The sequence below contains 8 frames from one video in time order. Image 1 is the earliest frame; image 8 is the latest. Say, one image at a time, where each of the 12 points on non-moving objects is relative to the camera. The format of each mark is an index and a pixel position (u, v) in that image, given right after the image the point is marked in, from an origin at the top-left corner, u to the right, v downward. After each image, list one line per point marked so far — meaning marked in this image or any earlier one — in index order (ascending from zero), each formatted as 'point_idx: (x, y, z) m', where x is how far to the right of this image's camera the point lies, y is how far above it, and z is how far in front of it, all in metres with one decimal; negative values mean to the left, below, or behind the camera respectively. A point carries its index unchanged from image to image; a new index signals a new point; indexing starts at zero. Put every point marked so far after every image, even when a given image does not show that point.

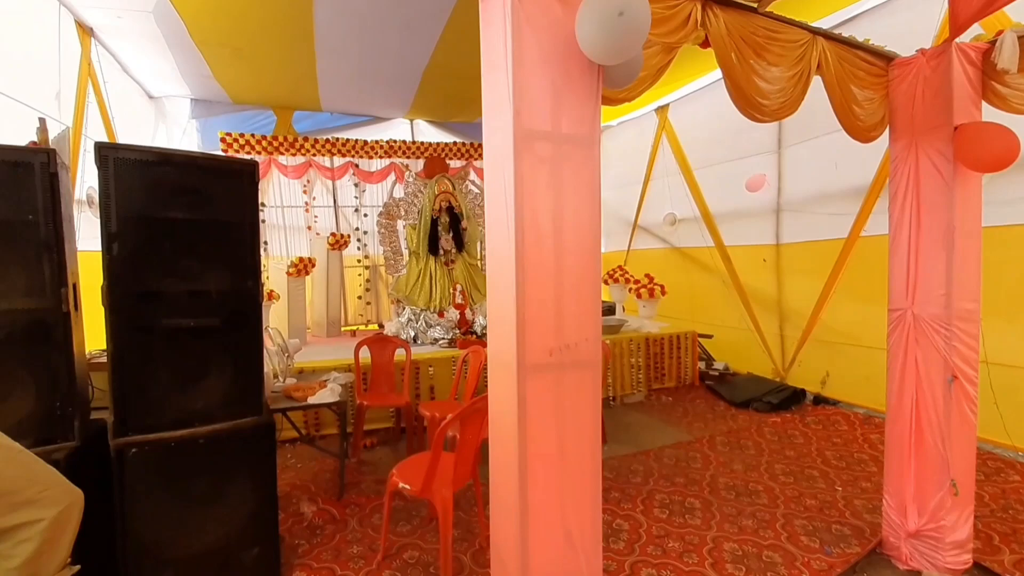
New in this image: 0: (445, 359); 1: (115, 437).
0: (-0.5, -0.5, +3.7) m
1: (-1.2, -0.4, +1.6) m
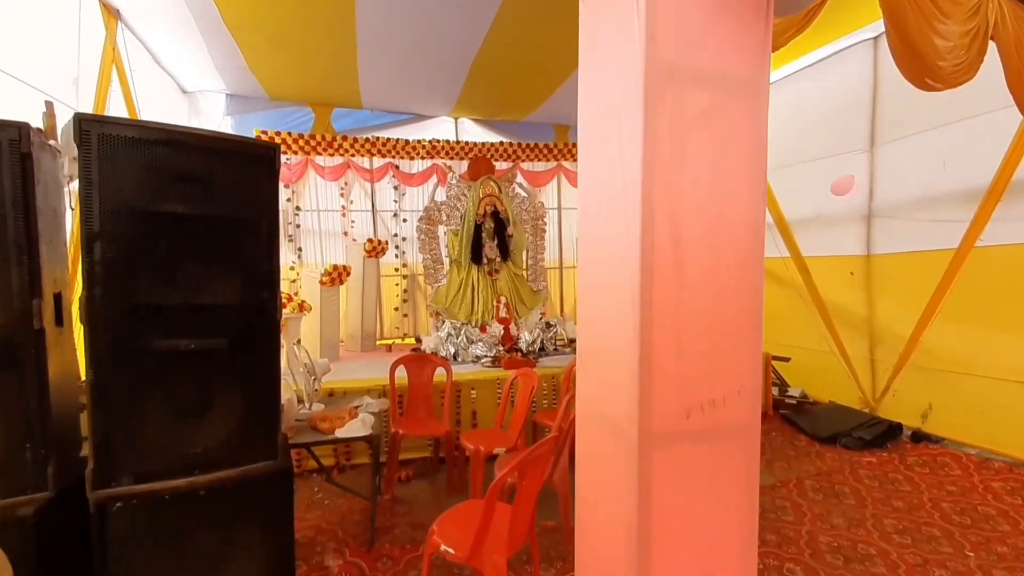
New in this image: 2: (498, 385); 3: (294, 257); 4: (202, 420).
0: (-0.1, -0.6, +3.4) m
1: (-1.0, -0.5, +1.3) m
2: (-0.1, -0.6, +3.4) m
3: (-2.1, +0.3, +5.1) m
4: (-0.8, -0.3, +1.4) m
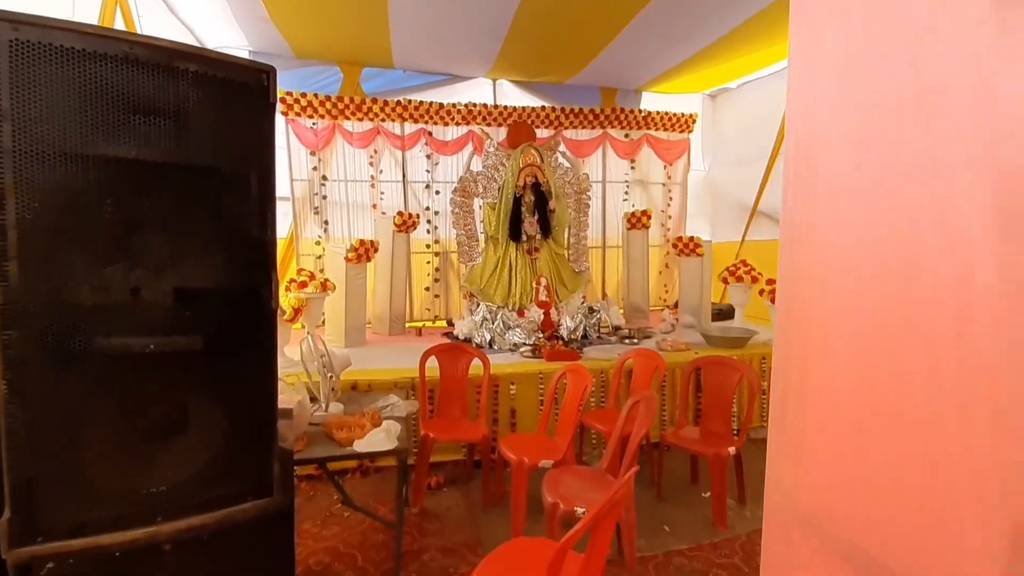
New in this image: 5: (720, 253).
0: (+0.1, -0.5, +3.0) m
1: (-0.9, -0.4, +0.9) m
2: (+0.2, -0.5, +3.0) m
3: (-1.8, +0.5, +4.8) m
4: (-0.7, -0.3, +1.0) m
5: (+2.1, +0.4, +5.3) m
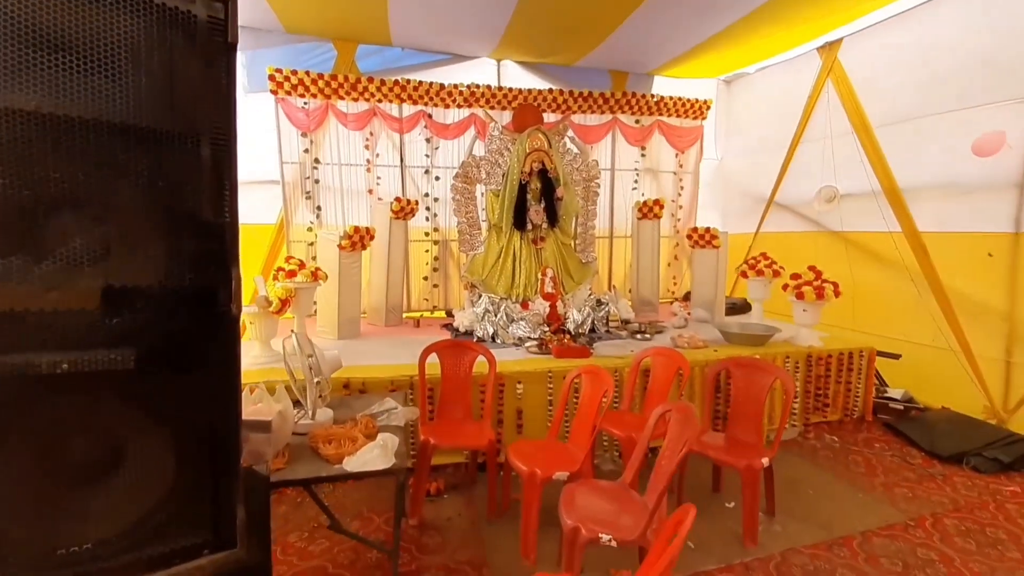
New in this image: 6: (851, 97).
0: (+0.1, -0.4, +2.8) m
1: (-0.8, -0.4, +0.7) m
2: (+0.2, -0.5, +2.8) m
3: (-1.7, +0.6, +4.5) m
4: (-0.6, -0.3, +0.8) m
5: (+2.2, +0.4, +5.1) m
6: (+2.5, +1.4, +3.9) m
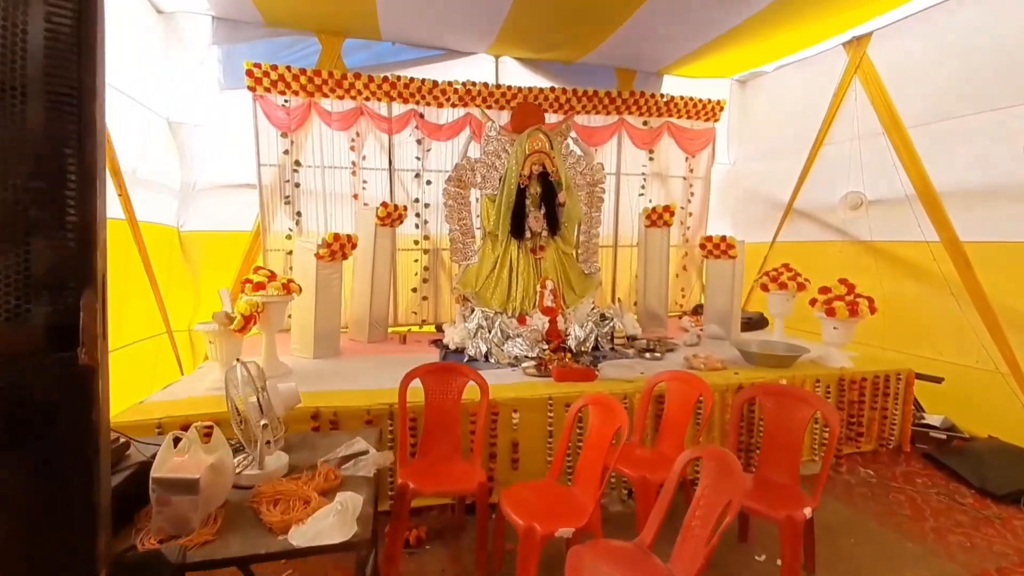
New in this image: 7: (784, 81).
0: (+0.1, -0.5, +2.4) m
1: (-0.8, -0.4, +0.3) m
2: (+0.2, -0.6, +2.4) m
3: (-1.7, +0.5, +4.2) m
4: (-0.6, -0.3, +0.4) m
5: (+2.1, +0.3, +4.7) m
6: (+2.5, +1.3, +3.6) m
7: (+2.3, +1.8, +4.4) m
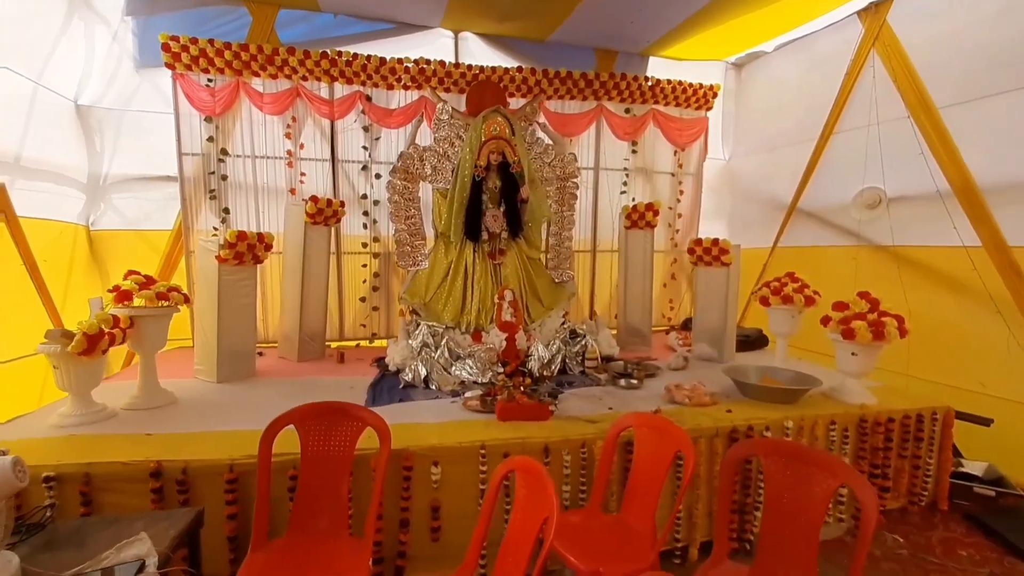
0: (-0.2, -0.6, +1.8) m
1: (-1.1, -0.5, -0.3) m
2: (-0.1, -0.6, +1.8) m
3: (-2.0, +0.5, +3.6) m
4: (-0.9, -0.3, -0.2) m
5: (+1.9, +0.2, +4.2) m
6: (+2.2, +1.2, +3.0) m
7: (+2.0, +1.7, +3.9) m
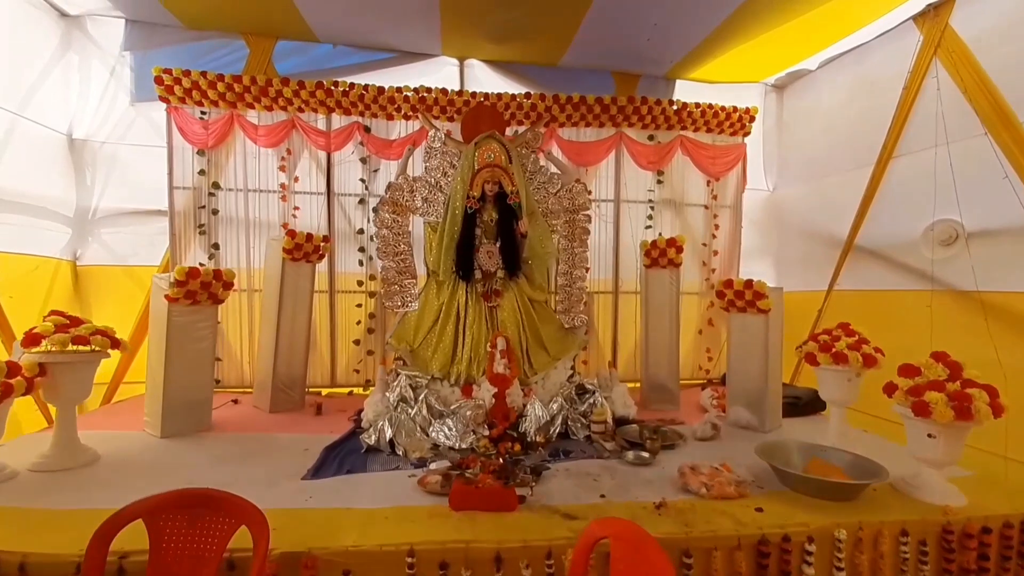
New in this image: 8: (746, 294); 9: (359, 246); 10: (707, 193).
0: (-0.3, -0.7, +1.4) m
1: (-1.4, -0.4, -0.6) m
2: (-0.3, -0.7, +1.4) m
3: (-2.0, +0.2, +3.4) m
4: (-1.2, -0.3, -0.5) m
5: (+1.9, -0.1, +3.6) m
6: (+2.2, +1.0, +2.5) m
7: (+2.1, +1.3, +3.4) m
8: (+1.2, 0.0, +2.7) m
9: (-1.0, +0.3, +3.5) m
10: (+1.4, +0.7, +3.7) m
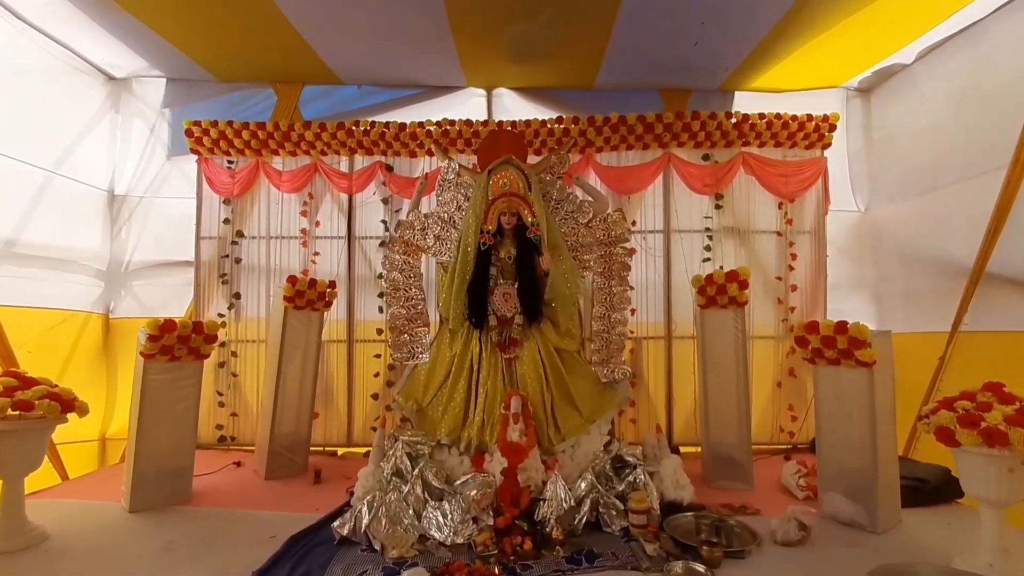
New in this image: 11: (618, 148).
0: (-0.4, -0.8, +0.9) m
1: (-1.8, -0.4, -0.8) m
2: (-0.4, -0.8, +0.9) m
3: (-1.8, -0.1, +3.3) m
4: (-1.6, -0.3, -0.8) m
5: (+2.1, -0.4, +2.8) m
6: (+2.2, +0.8, +1.8) m
7: (+2.2, +1.1, +2.7) m
8: (+1.3, -0.2, +2.0) m
9: (-0.8, 0.0, +3.2) m
10: (+1.6, +0.4, +3.1) m
11: (+0.6, +0.8, +3.1) m
